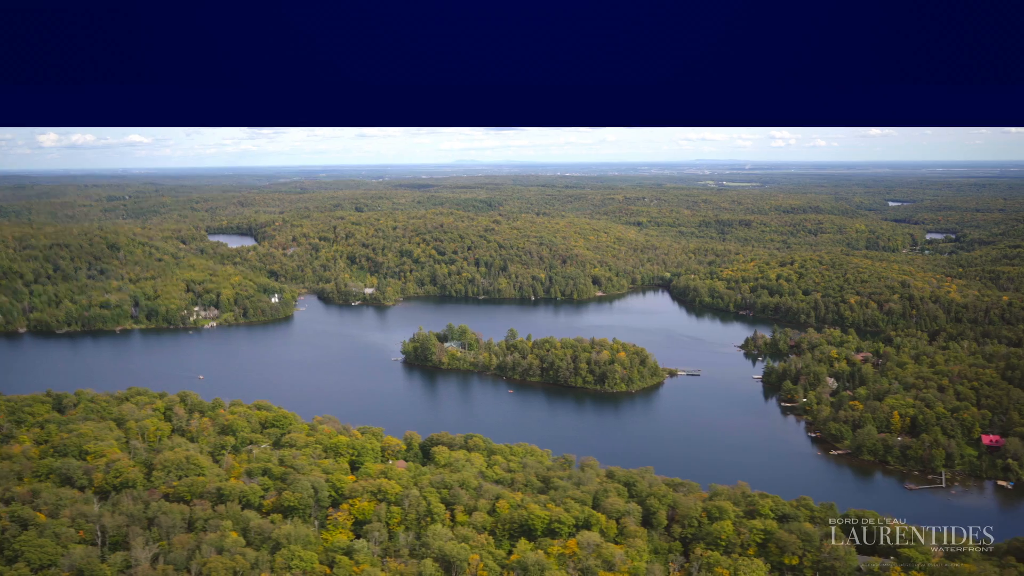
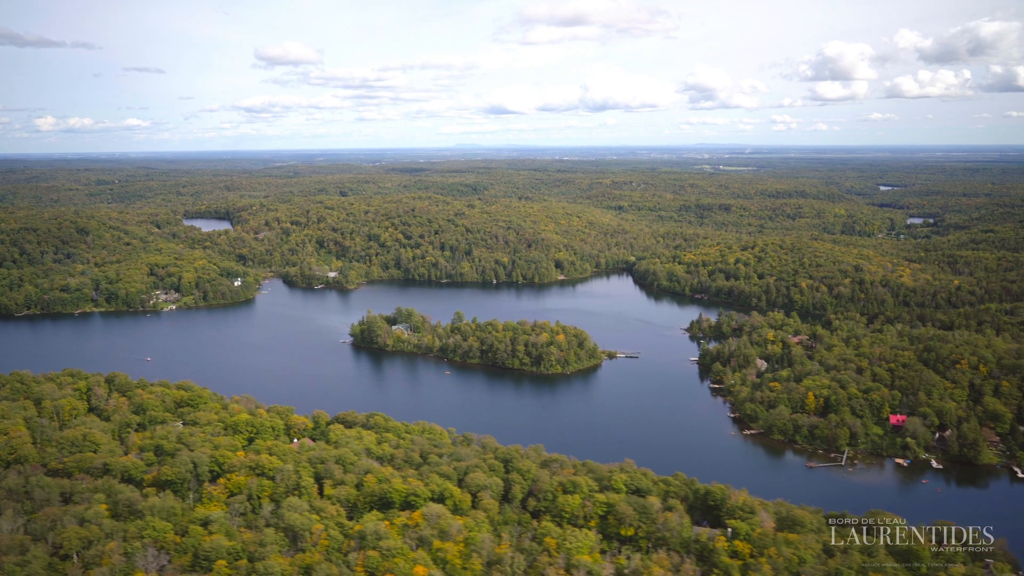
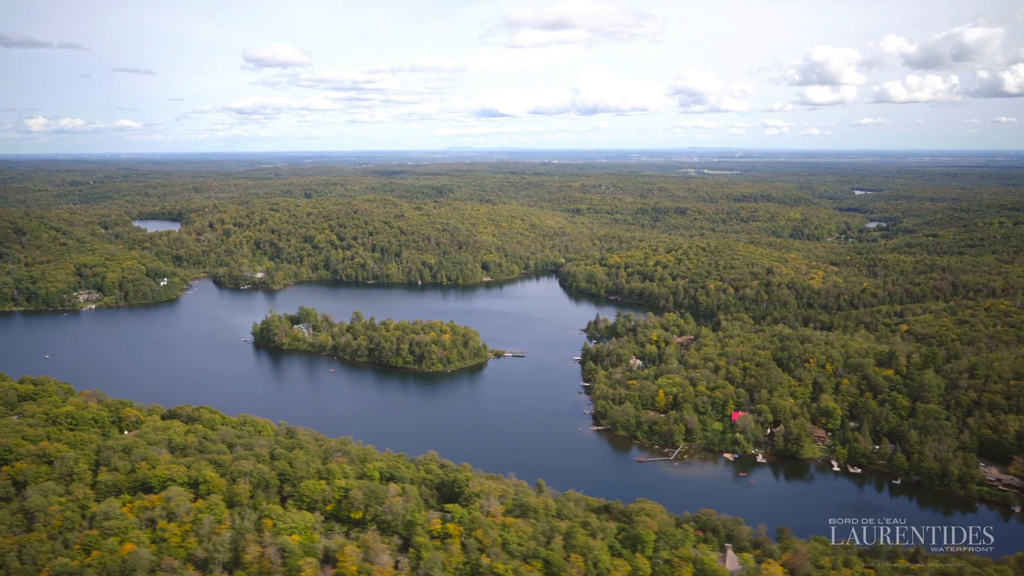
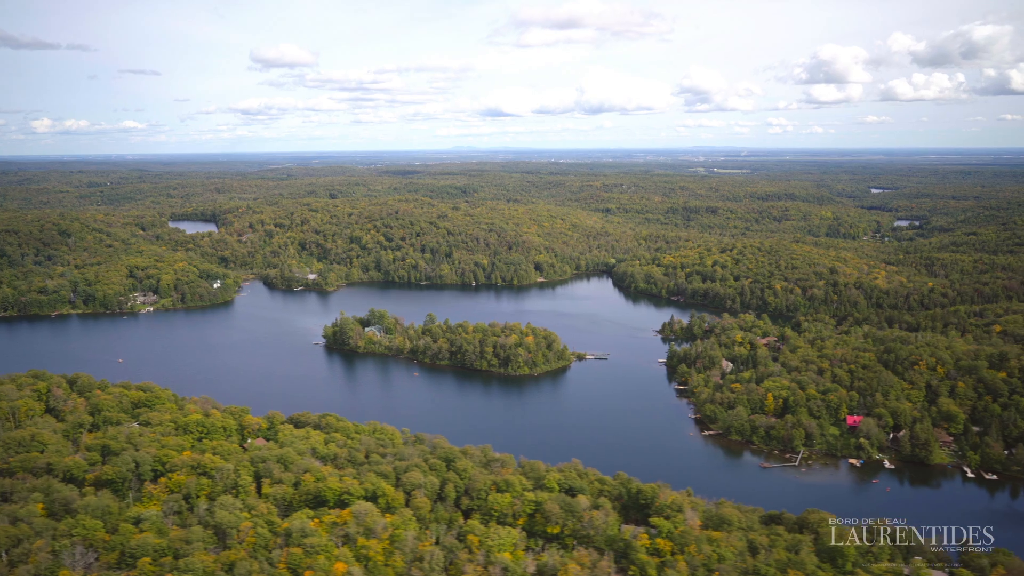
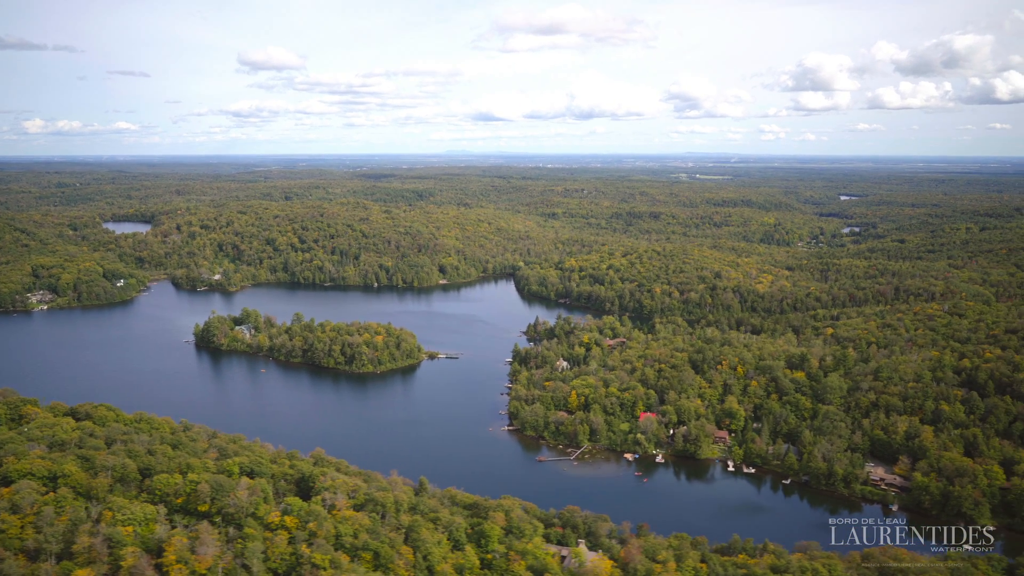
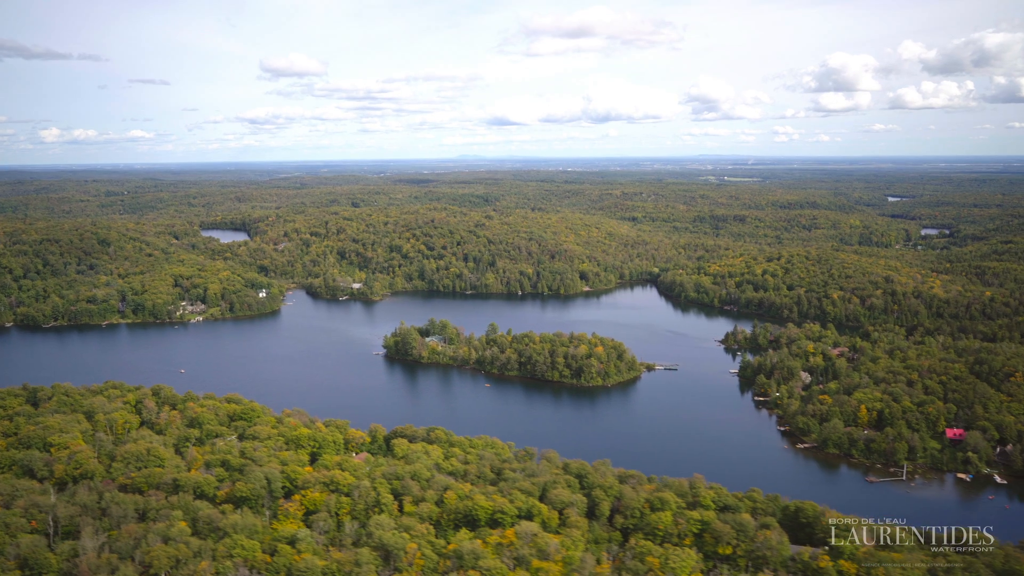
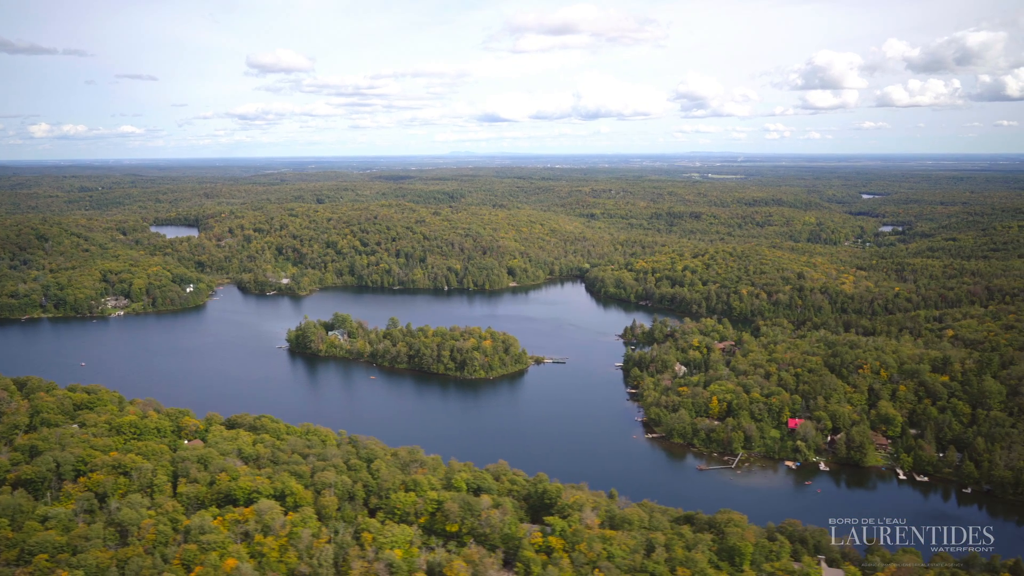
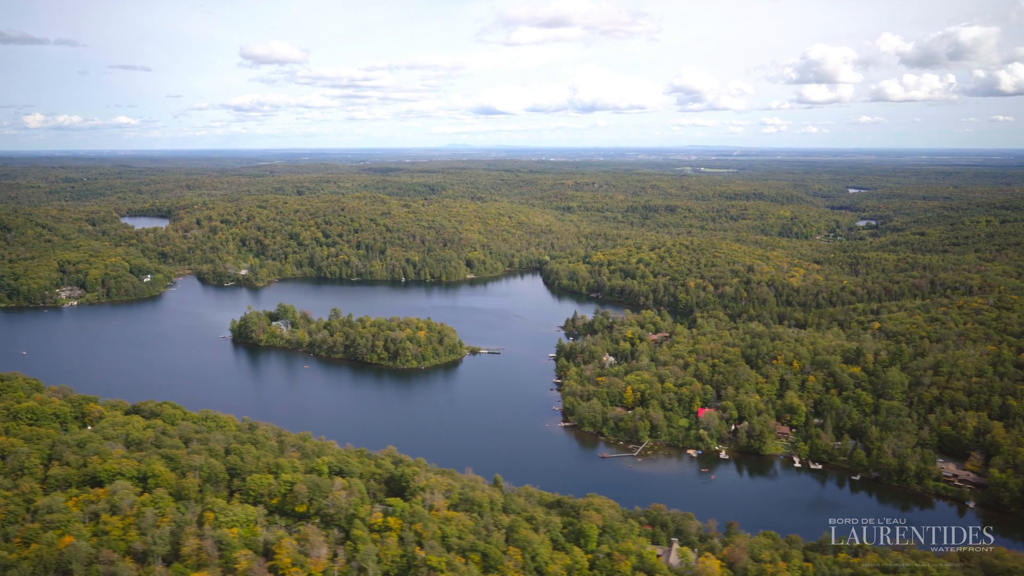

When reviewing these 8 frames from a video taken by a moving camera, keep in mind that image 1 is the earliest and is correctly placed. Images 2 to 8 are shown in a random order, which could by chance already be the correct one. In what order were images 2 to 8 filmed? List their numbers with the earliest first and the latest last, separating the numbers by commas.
6, 2, 4, 7, 3, 8, 5
